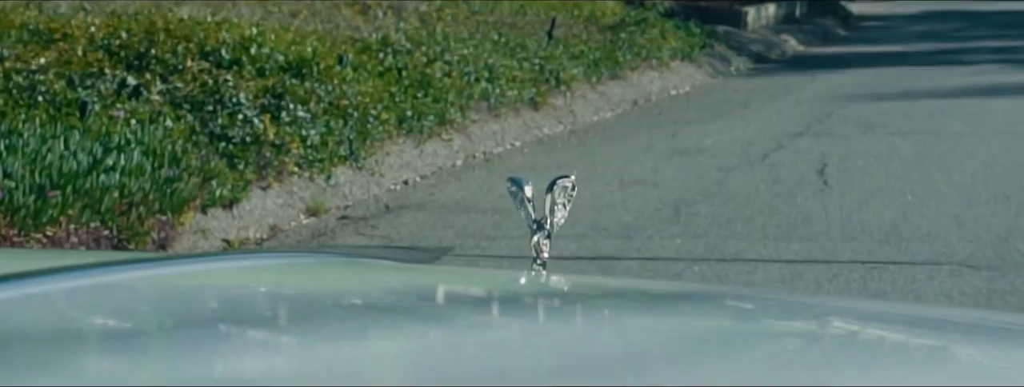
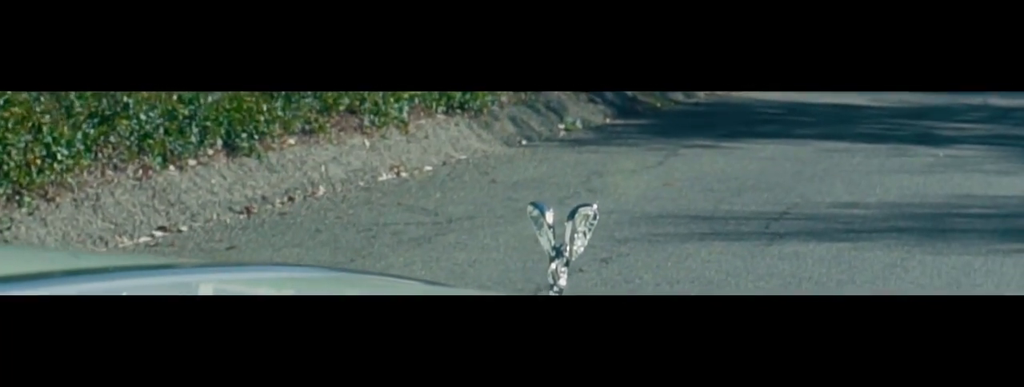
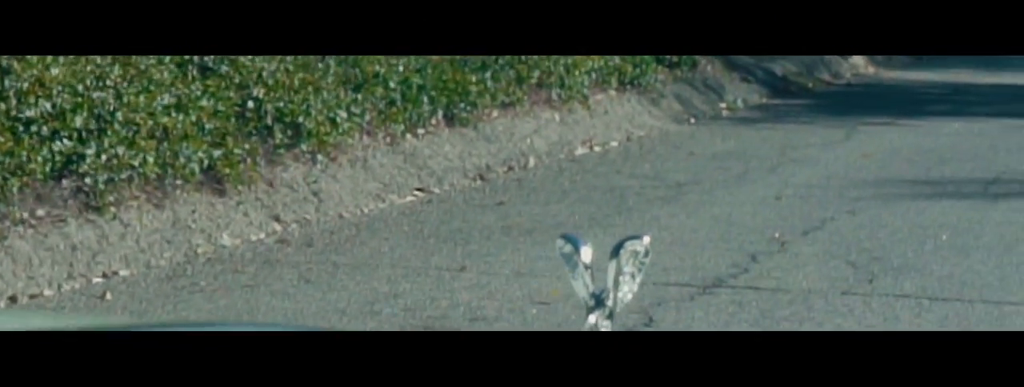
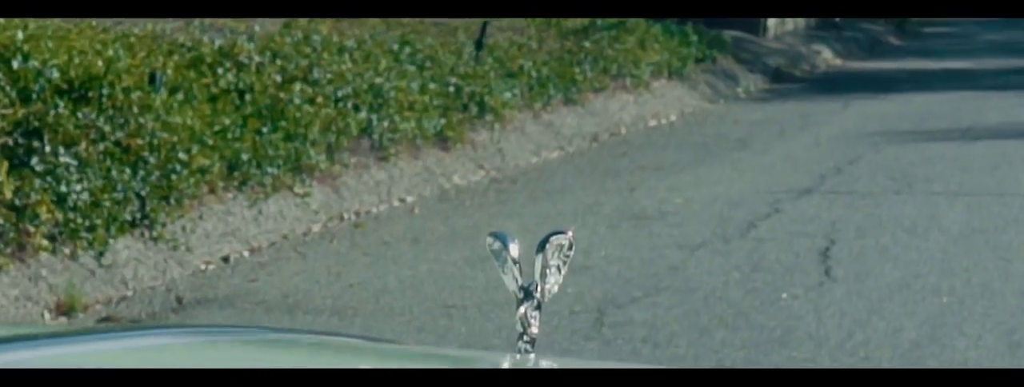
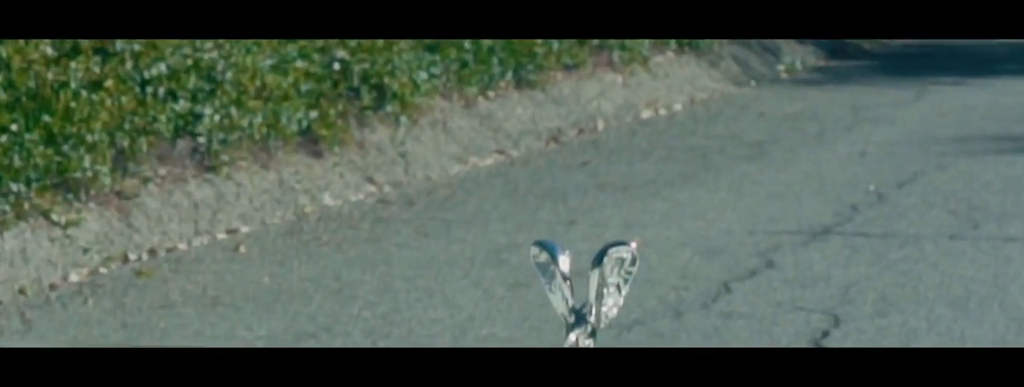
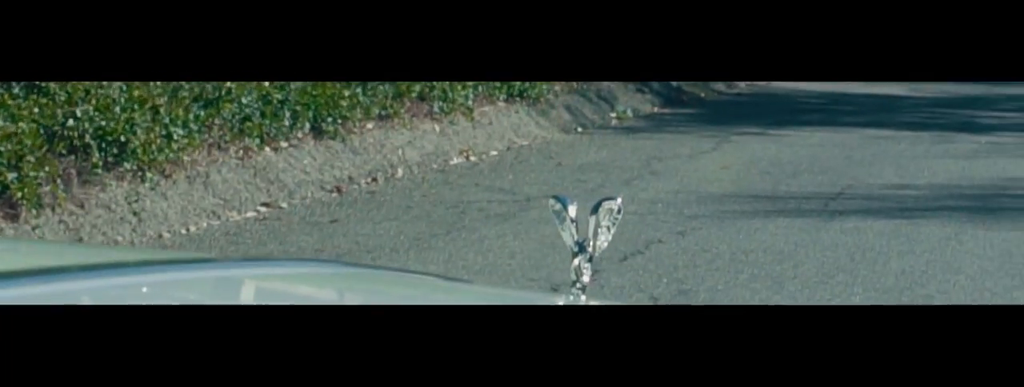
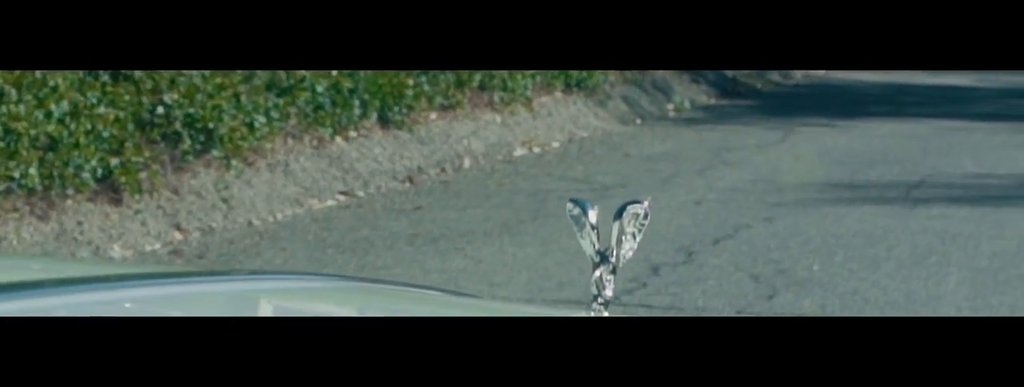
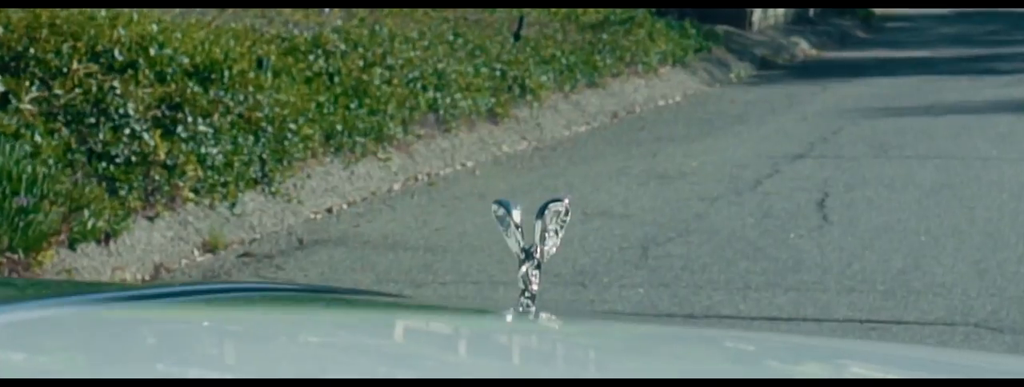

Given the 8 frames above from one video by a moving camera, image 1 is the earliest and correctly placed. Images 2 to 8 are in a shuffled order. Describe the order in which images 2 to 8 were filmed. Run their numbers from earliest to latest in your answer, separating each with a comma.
8, 4, 5, 3, 7, 6, 2
